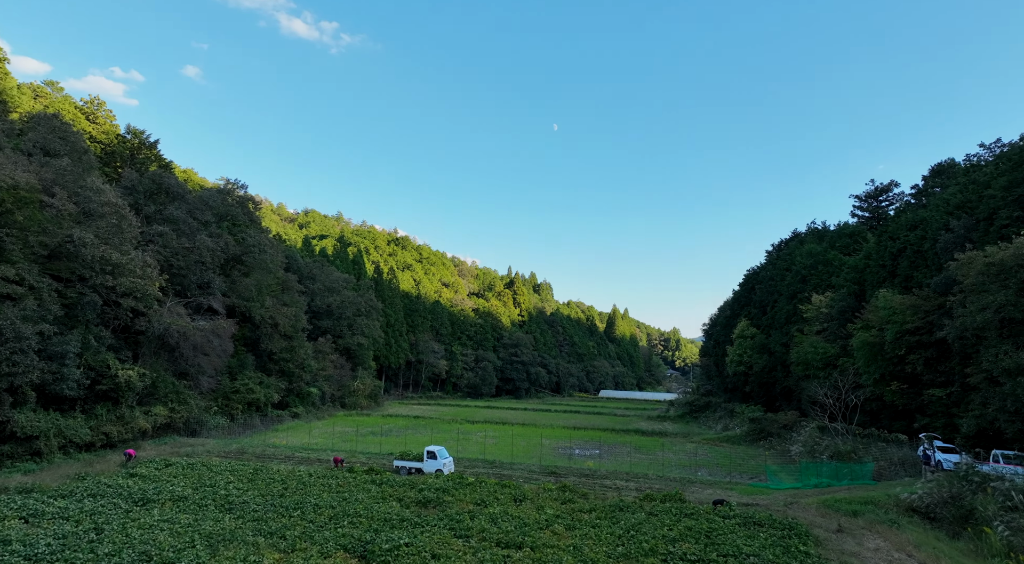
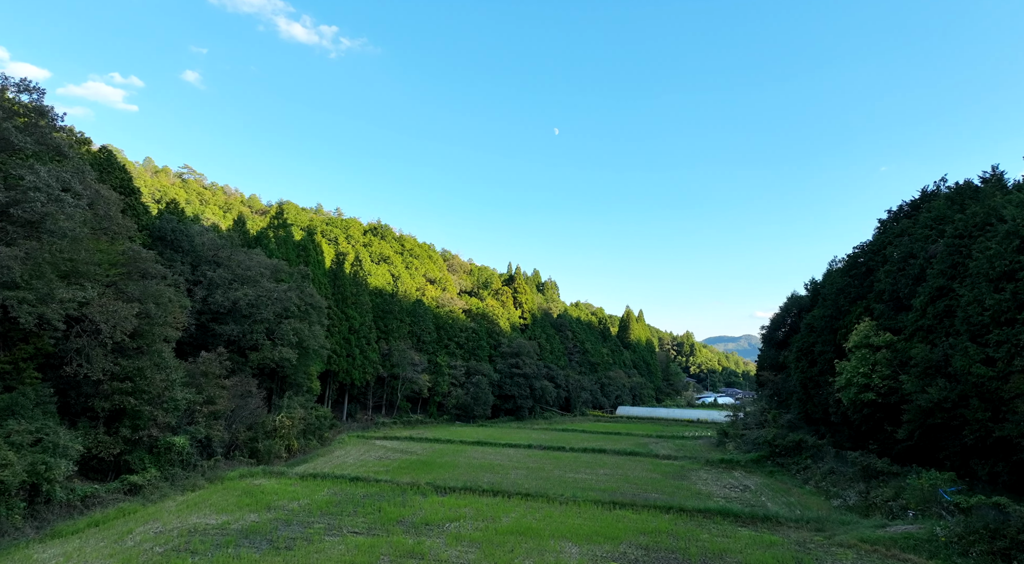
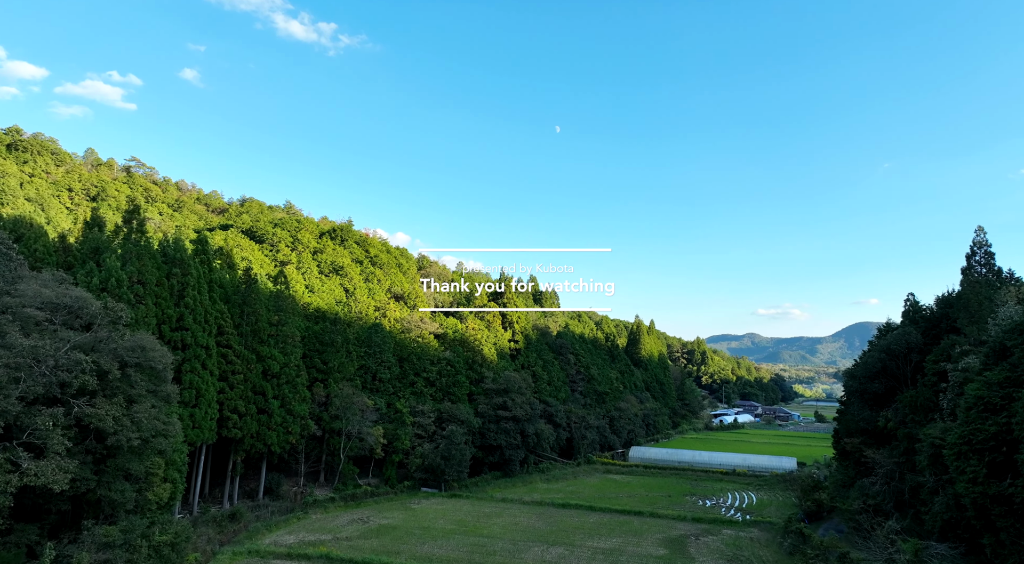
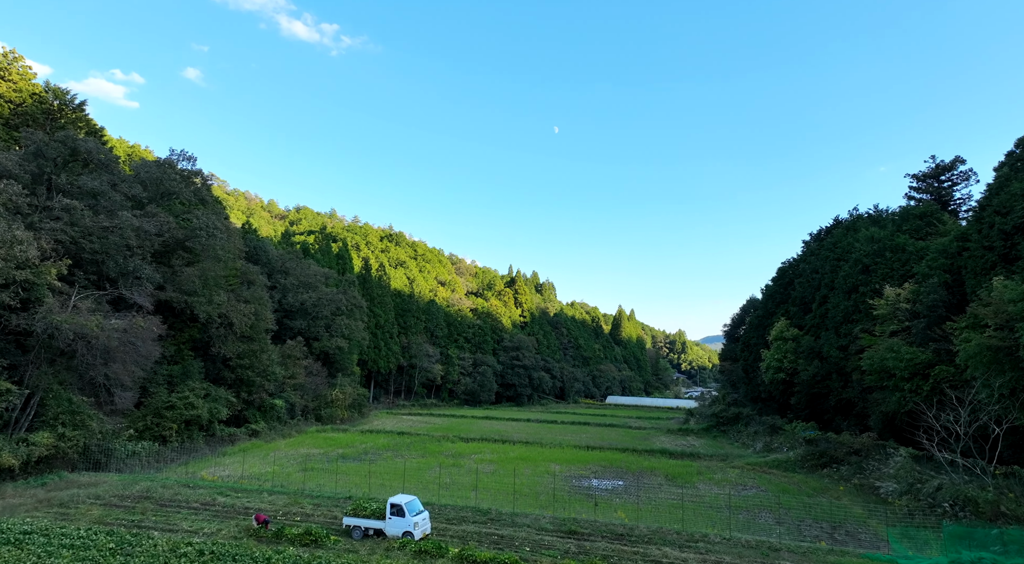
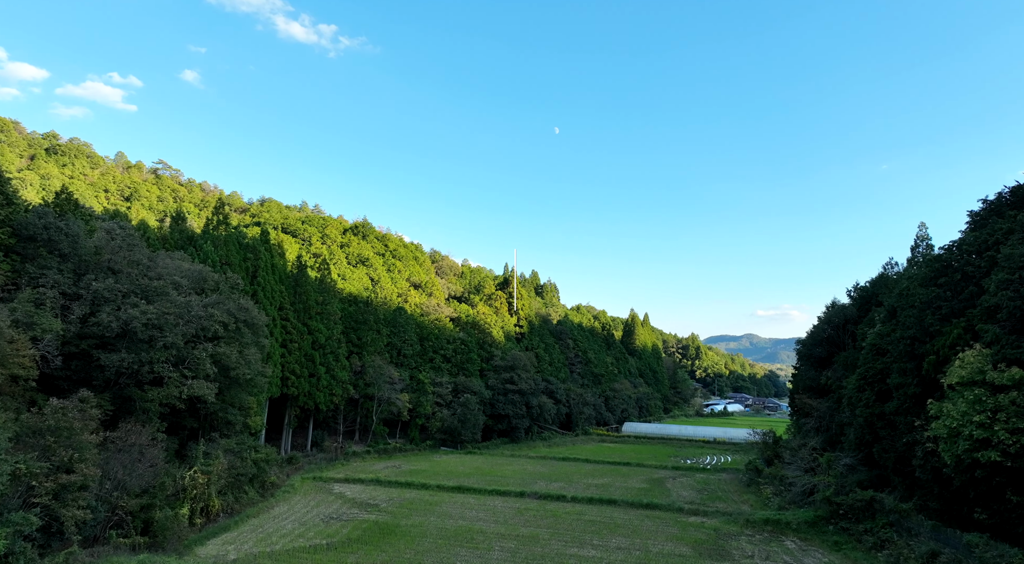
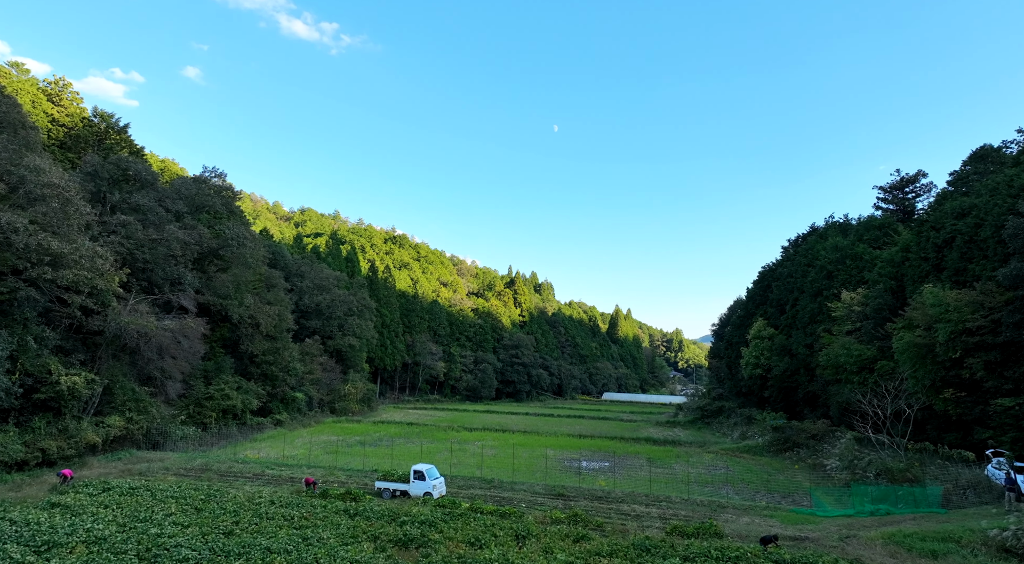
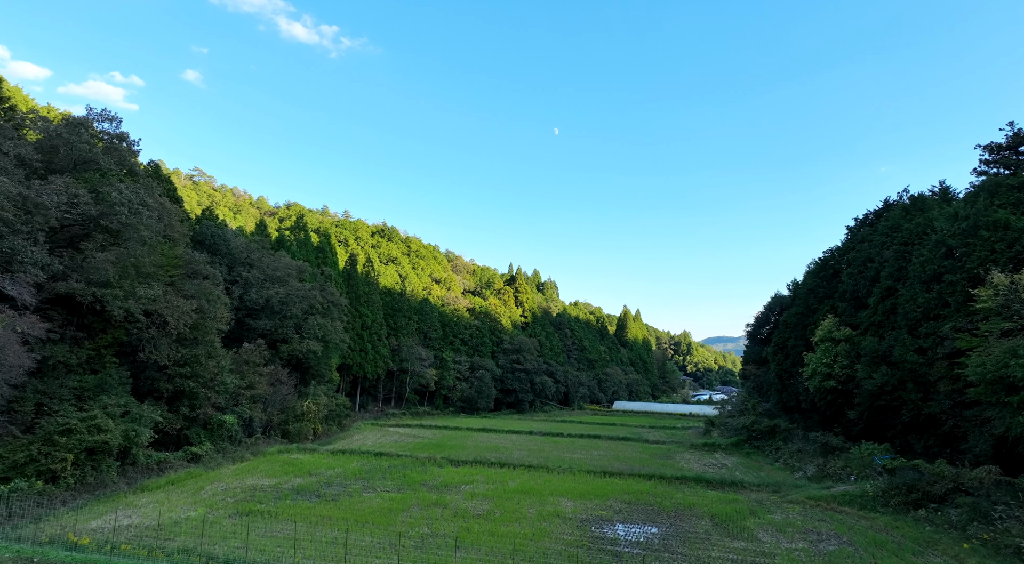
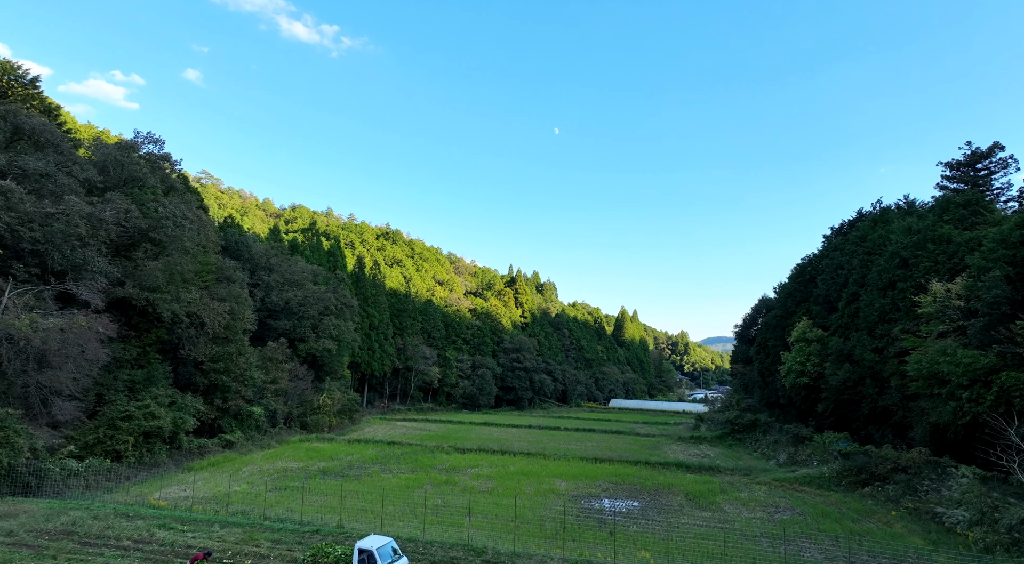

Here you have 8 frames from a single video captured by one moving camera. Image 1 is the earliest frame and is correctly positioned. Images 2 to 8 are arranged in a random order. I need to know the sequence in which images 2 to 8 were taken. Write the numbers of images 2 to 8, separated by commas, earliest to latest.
6, 4, 8, 7, 2, 5, 3
